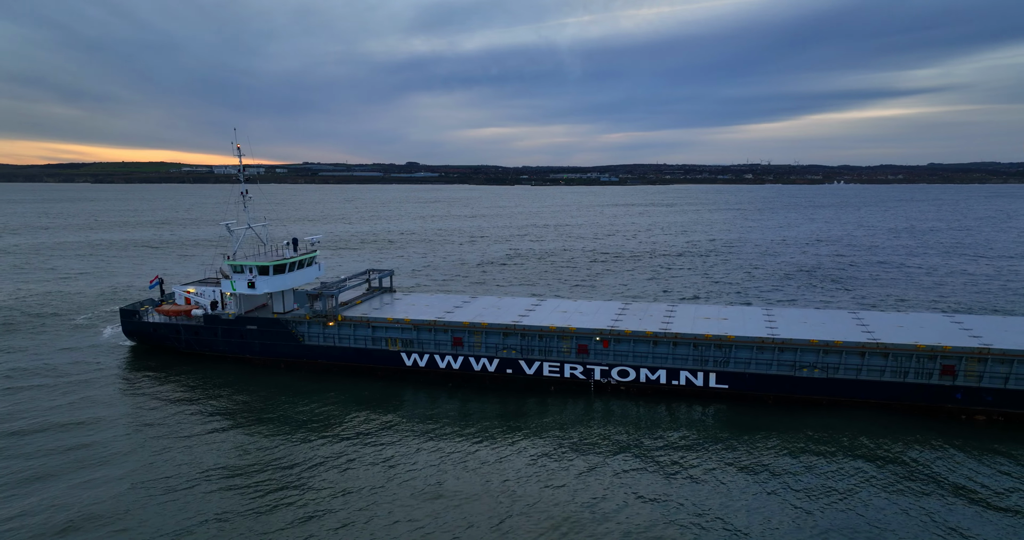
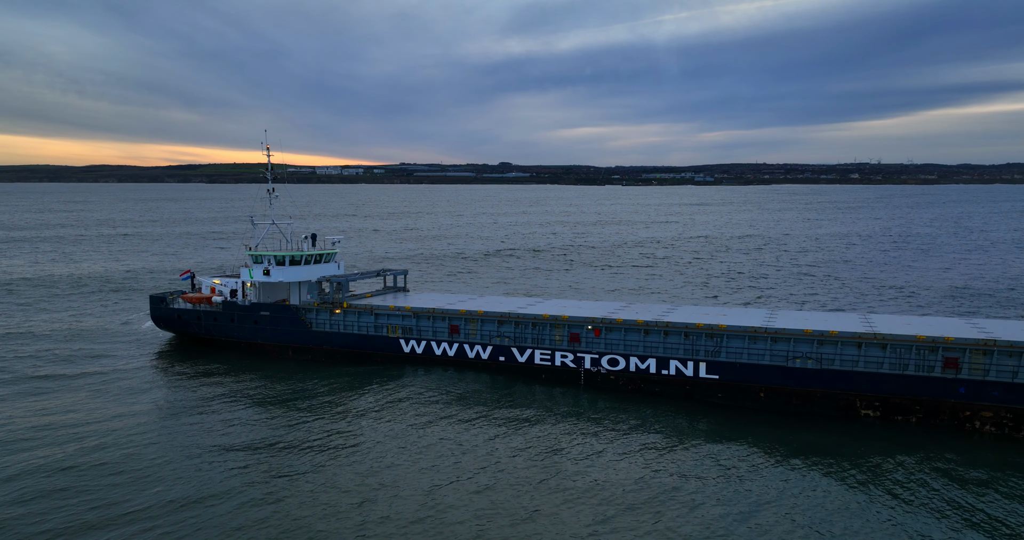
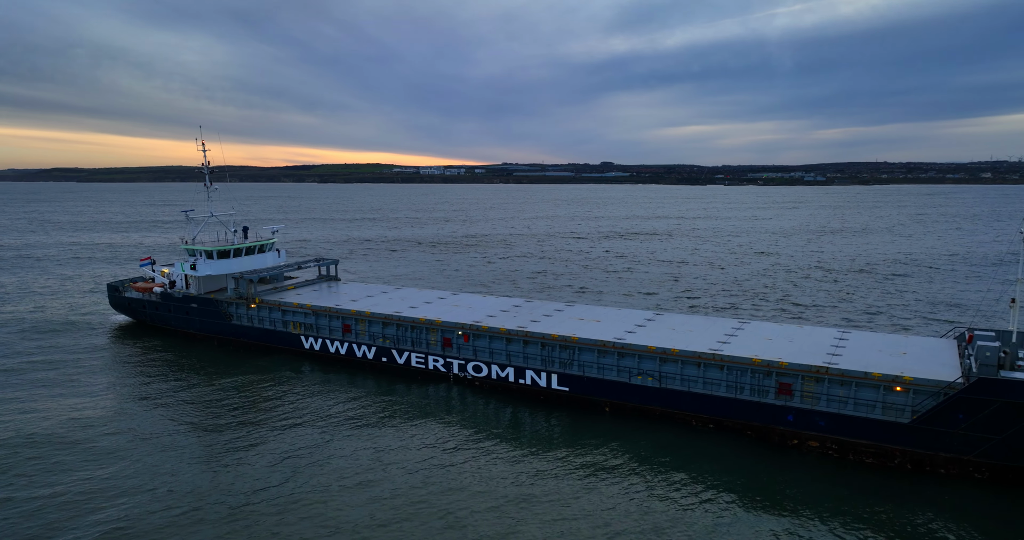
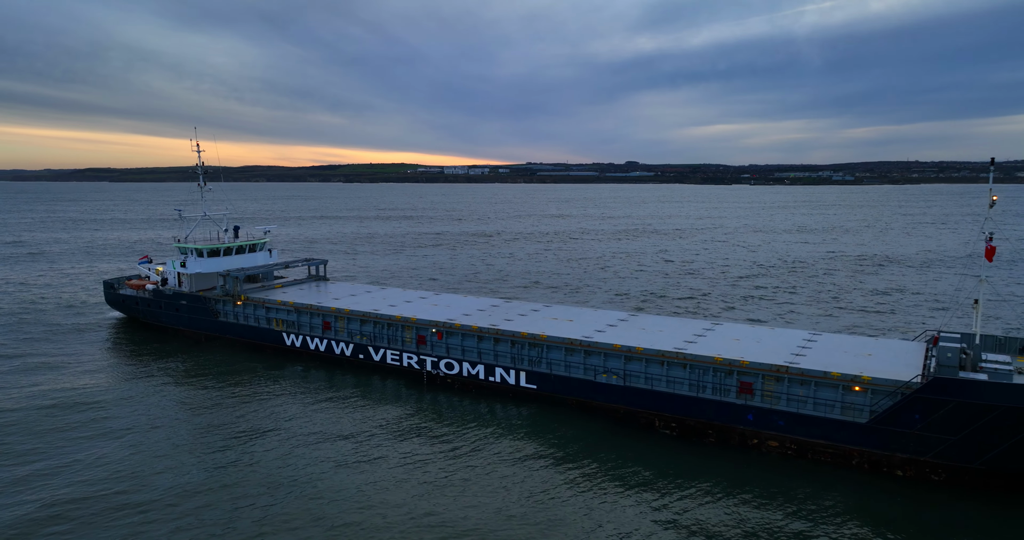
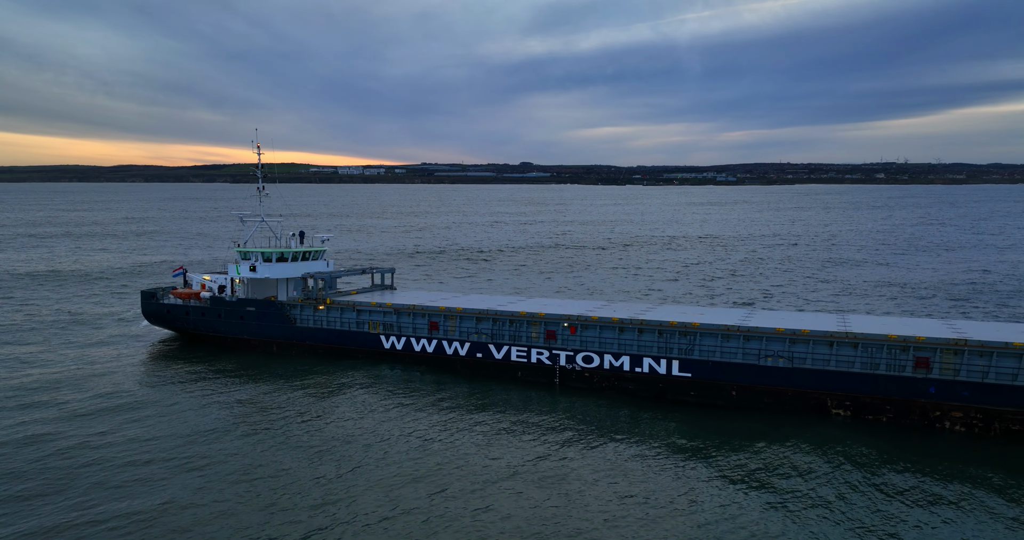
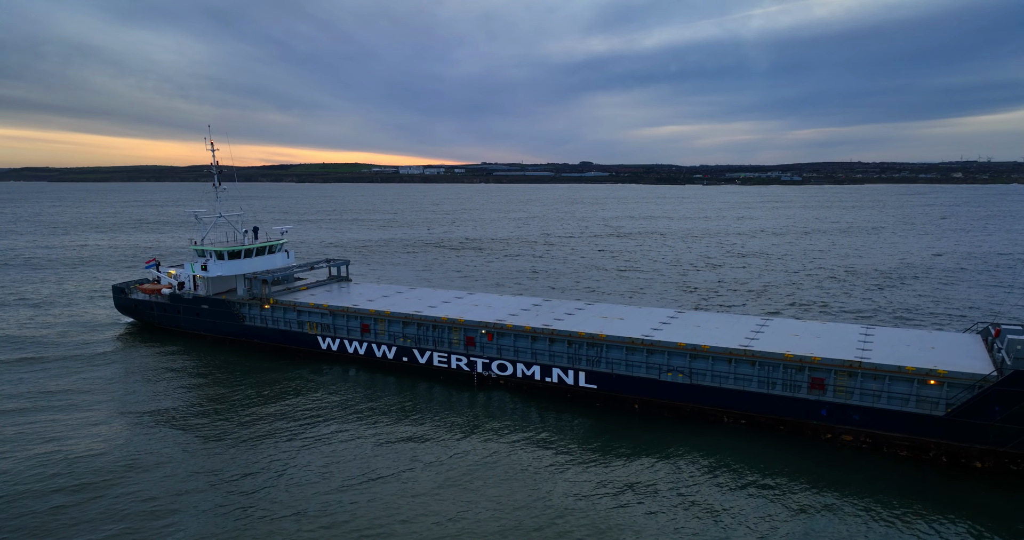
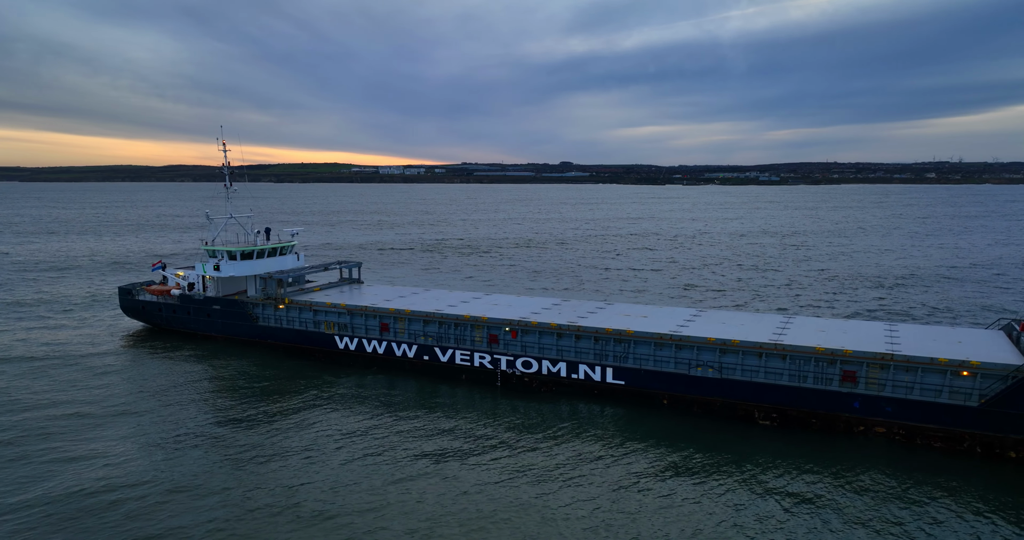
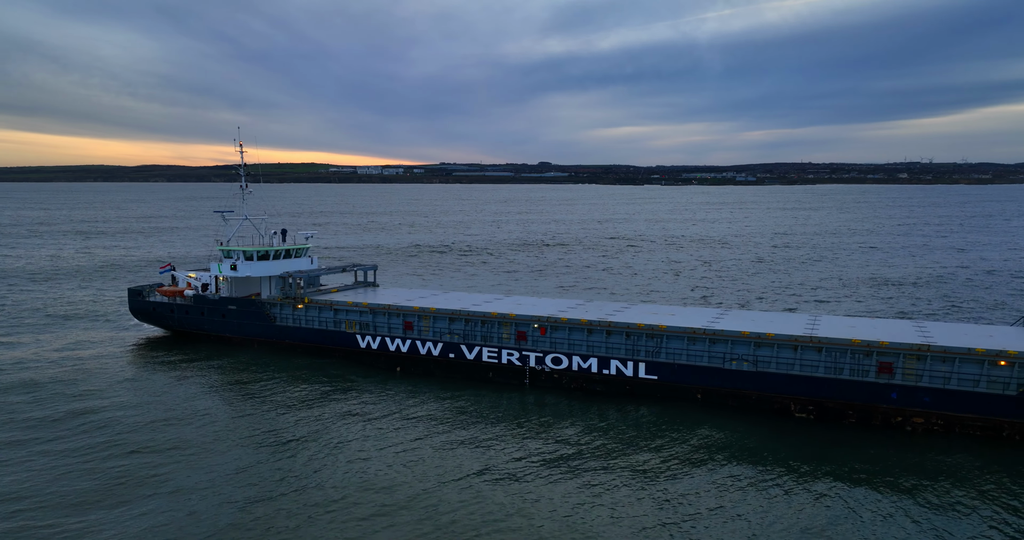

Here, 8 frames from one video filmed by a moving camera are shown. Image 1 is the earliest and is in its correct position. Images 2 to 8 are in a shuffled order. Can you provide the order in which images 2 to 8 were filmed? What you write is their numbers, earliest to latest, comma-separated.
2, 5, 8, 7, 6, 3, 4
